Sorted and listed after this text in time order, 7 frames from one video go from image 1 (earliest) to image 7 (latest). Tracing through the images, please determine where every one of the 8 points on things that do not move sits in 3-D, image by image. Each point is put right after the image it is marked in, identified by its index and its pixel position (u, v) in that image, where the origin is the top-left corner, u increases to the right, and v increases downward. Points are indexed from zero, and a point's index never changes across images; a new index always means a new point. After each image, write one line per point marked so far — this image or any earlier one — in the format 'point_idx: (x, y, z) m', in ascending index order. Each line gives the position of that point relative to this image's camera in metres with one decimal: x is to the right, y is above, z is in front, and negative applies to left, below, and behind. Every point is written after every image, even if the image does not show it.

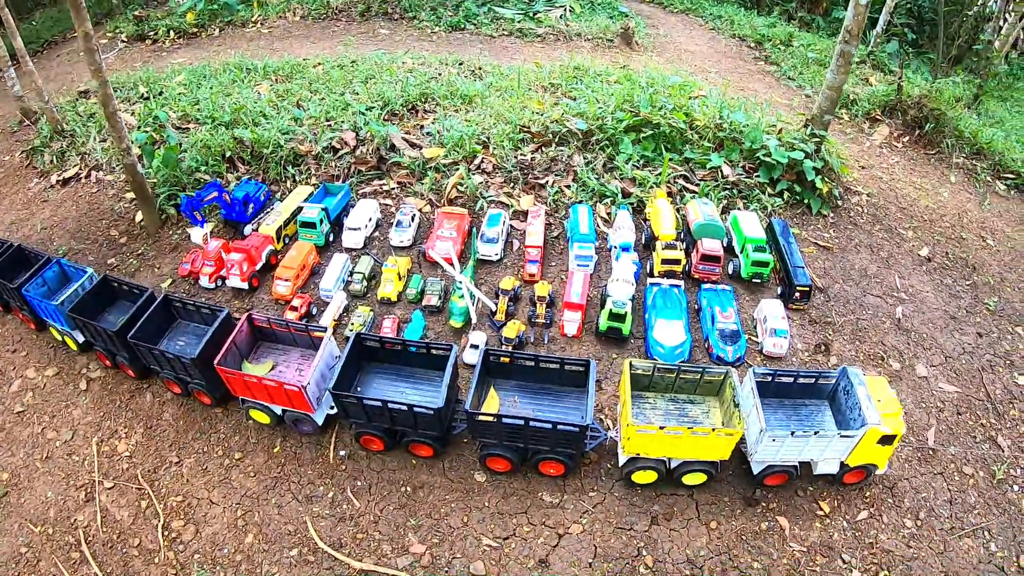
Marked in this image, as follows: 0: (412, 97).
0: (-1.3, +2.6, +8.8) m
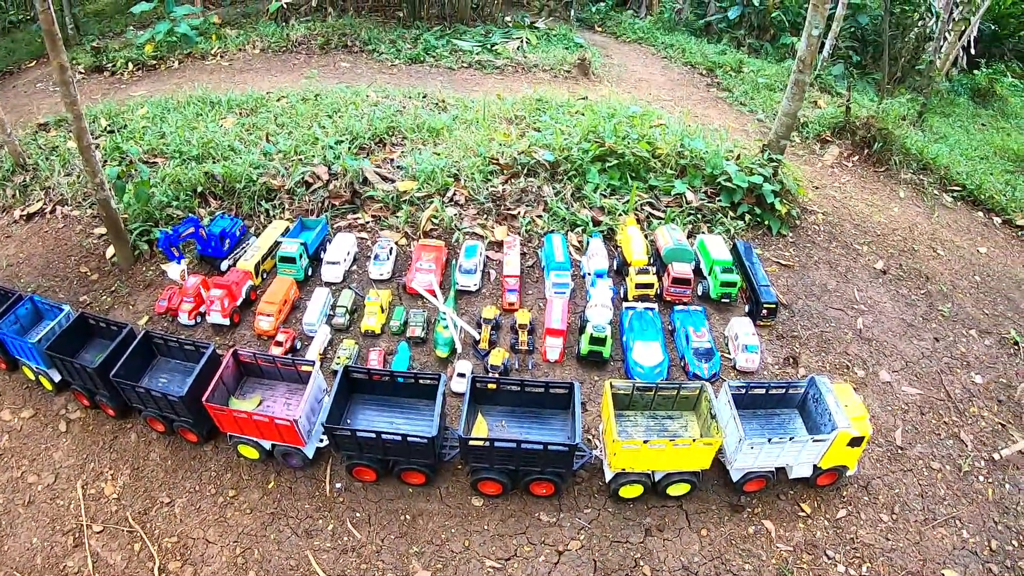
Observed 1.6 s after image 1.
0: (-1.7, +2.2, +8.9) m
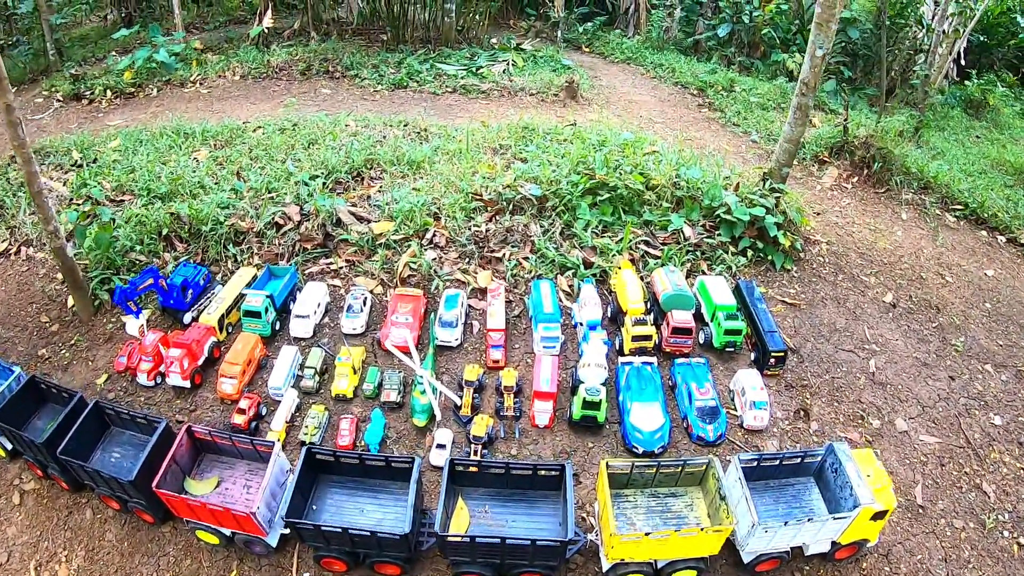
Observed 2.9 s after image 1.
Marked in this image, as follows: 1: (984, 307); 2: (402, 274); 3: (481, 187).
0: (-2.0, +1.6, +8.5) m
1: (+5.2, -0.2, +7.1) m
2: (-1.1, +0.1, +6.5) m
3: (-0.3, +1.2, +7.4) m
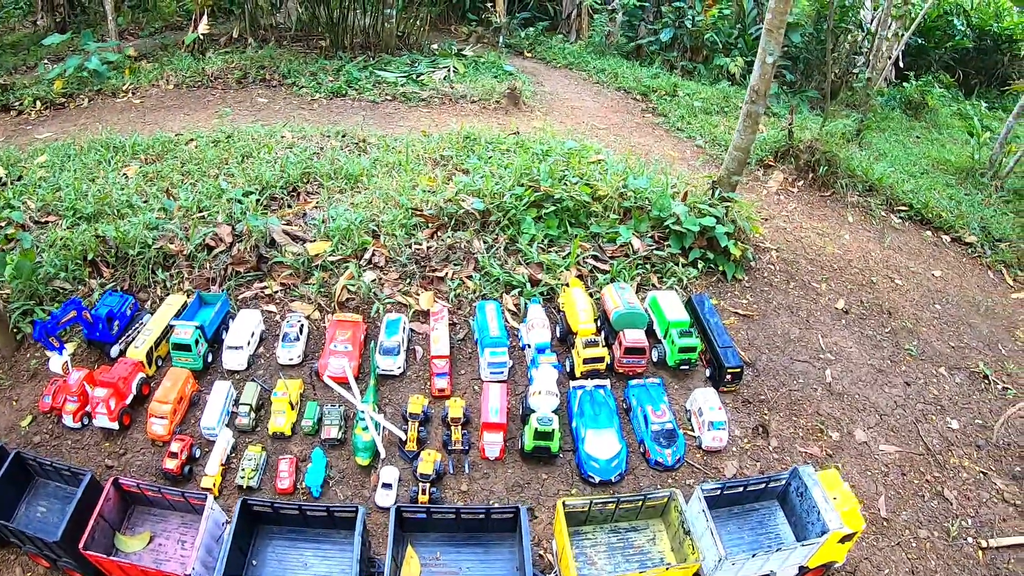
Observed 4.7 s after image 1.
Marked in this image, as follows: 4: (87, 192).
0: (-2.7, +1.3, +8.0) m
1: (+4.7, -0.2, +7.1) m
2: (-1.6, -0.1, +6.1) m
3: (-1.0, +0.9, +7.1) m
4: (-5.2, +1.1, +8.0) m
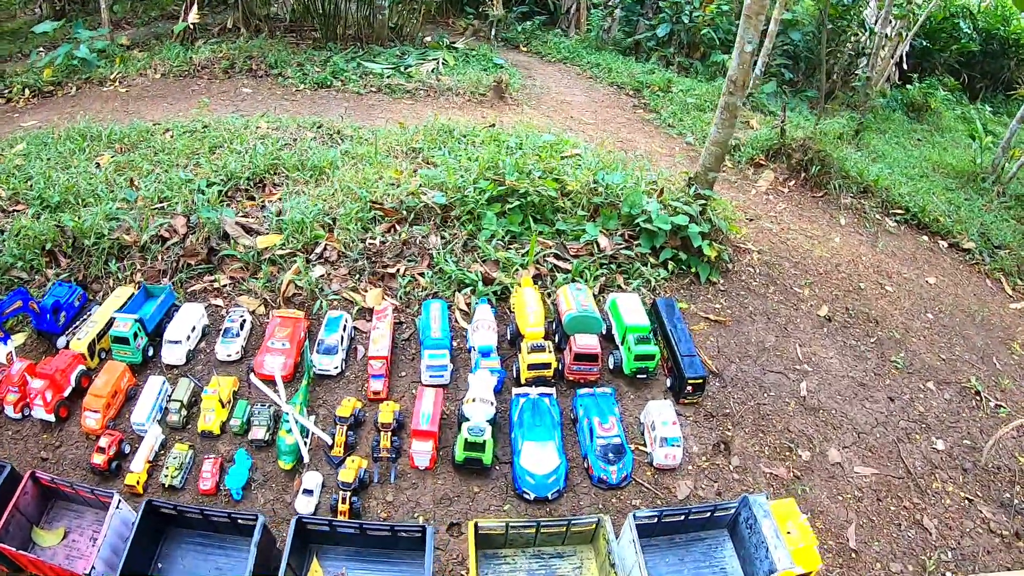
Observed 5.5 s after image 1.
0: (-3.0, +1.4, +7.7) m
1: (+4.3, -0.3, +6.7) m
2: (-2.0, -0.1, +5.7) m
3: (-1.3, +1.0, +6.7) m
4: (-5.5, +1.3, +7.7) m
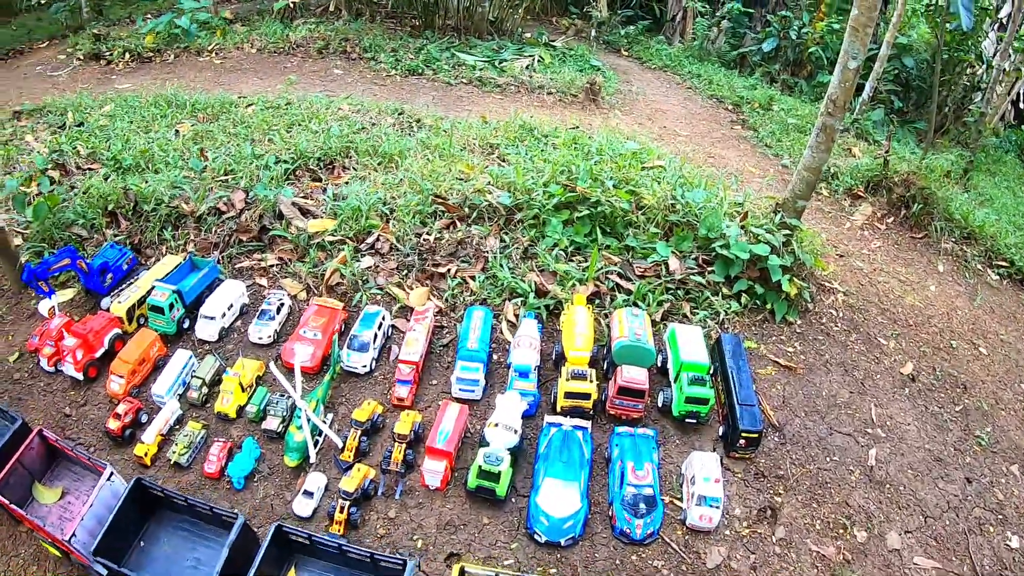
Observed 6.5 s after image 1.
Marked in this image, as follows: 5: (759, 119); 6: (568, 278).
0: (-2.2, +1.6, +7.6) m
1: (+4.7, -1.0, +5.9) m
2: (-1.6, +0.1, +5.6) m
3: (-0.7, +1.0, +6.5) m
4: (-4.6, +1.8, +7.9) m
5: (+4.3, +3.0, +11.3) m
6: (+0.5, +0.1, +5.7) m
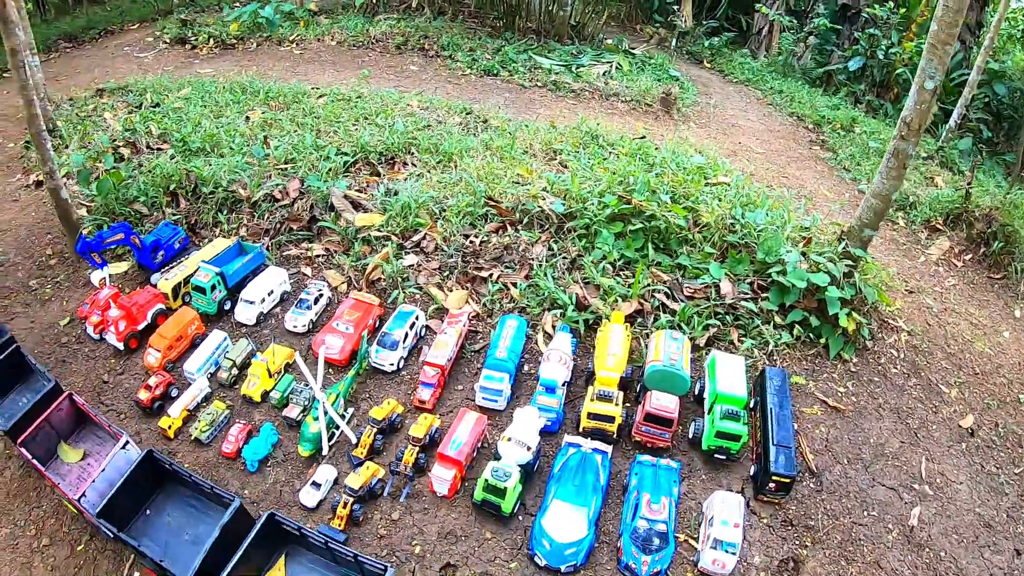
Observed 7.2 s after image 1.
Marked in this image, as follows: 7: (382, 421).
0: (-1.5, +1.7, +7.7) m
1: (+4.9, -1.5, +5.3) m
2: (-1.2, +0.1, +5.6) m
3: (-0.2, +0.9, +6.4) m
4: (-3.9, +2.1, +8.2) m
5: (+5.4, +2.4, +10.8) m
6: (+0.9, 0.0, +5.5) m
7: (-0.8, -0.9, +4.2) m
